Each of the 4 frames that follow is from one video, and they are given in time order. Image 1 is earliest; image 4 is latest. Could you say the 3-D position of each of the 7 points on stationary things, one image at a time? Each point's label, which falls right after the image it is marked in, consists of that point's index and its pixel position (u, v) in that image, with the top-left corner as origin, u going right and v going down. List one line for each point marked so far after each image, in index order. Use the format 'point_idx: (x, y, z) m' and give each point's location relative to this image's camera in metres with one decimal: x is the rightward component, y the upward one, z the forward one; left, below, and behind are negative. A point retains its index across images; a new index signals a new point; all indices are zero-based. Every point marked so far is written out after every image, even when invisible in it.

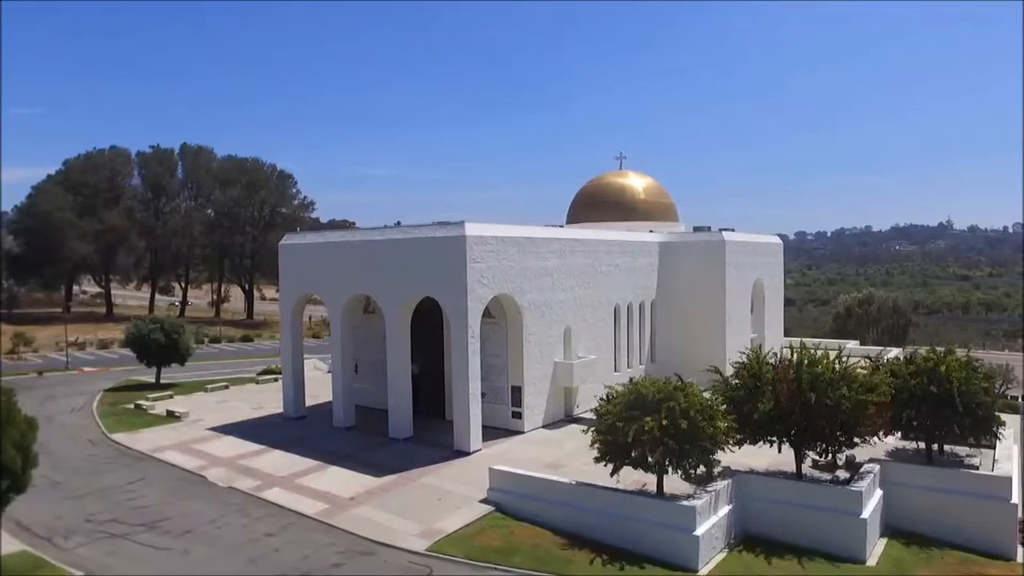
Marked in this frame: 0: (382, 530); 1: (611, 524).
0: (-2.5, -4.7, +14.7) m
1: (+2.0, -4.5, +14.6) m
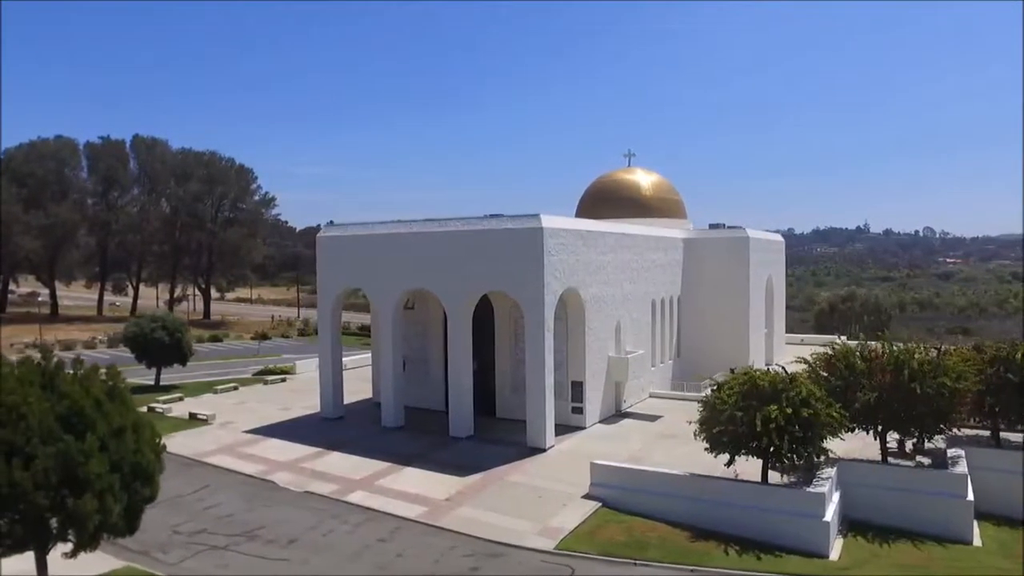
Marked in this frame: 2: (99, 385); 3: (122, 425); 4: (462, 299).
0: (-0.2, -4.6, +14.2) m
1: (+4.2, -4.3, +14.6) m
2: (-5.8, -1.4, +10.6) m
3: (-5.4, -1.9, +10.4) m
4: (-1.3, -0.3, +19.4) m
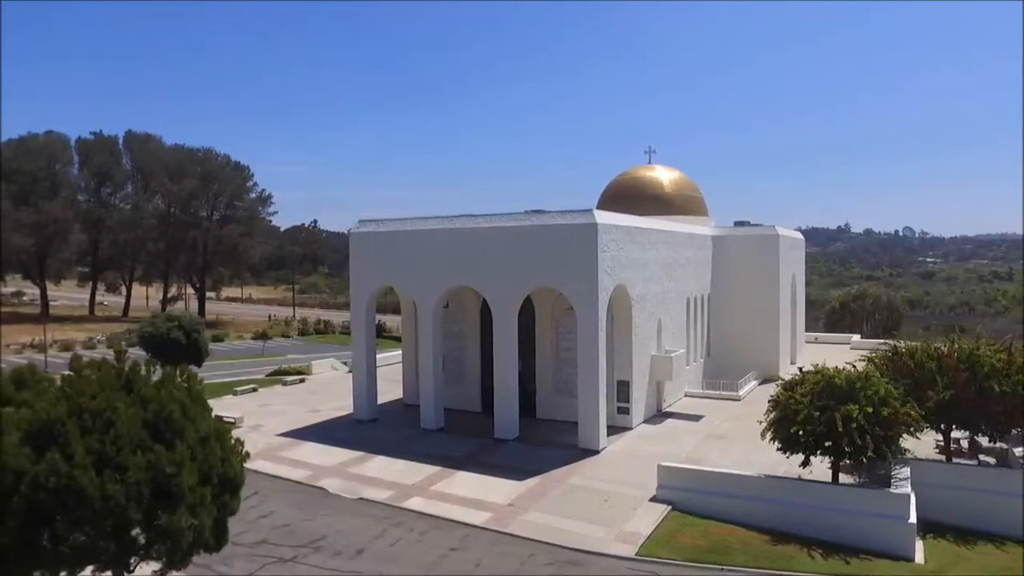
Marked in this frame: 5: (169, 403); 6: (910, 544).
0: (+1.1, -4.5, +13.7) m
1: (+5.6, -4.3, +14.2) m
2: (-4.3, -1.3, +9.9) m
3: (-3.9, -1.8, +9.8) m
4: (-0.1, -0.2, +18.9) m
5: (-4.3, -1.4, +9.4) m
6: (+7.0, -4.5, +13.3) m
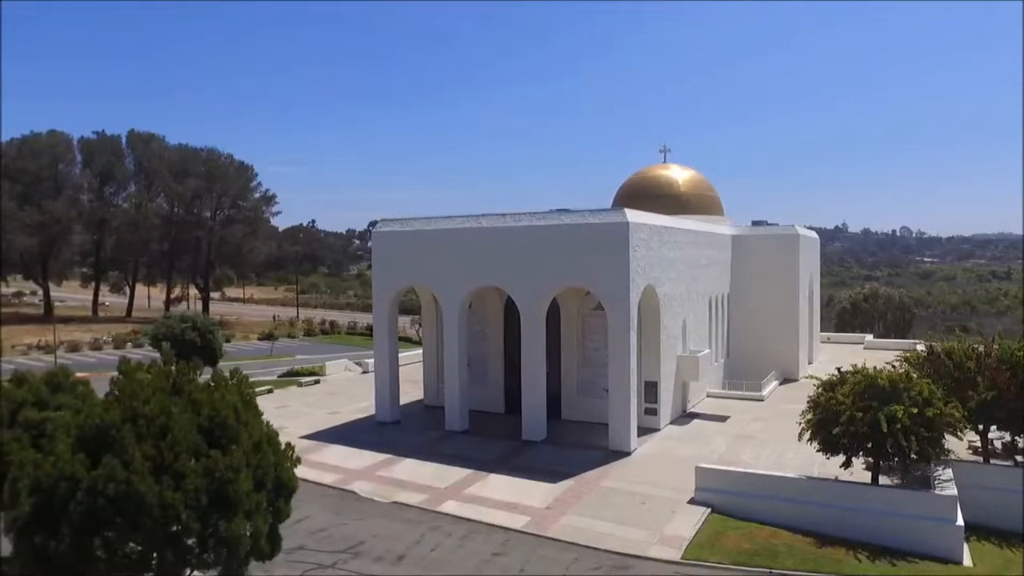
0: (+1.9, -4.5, +13.5) m
1: (+6.3, -4.3, +14.0) m
2: (-3.6, -1.3, +9.6) m
3: (-3.2, -1.9, +9.5) m
4: (+0.6, -0.2, +18.7) m
5: (-3.5, -1.4, +9.2) m
6: (+7.8, -4.5, +13.2) m
